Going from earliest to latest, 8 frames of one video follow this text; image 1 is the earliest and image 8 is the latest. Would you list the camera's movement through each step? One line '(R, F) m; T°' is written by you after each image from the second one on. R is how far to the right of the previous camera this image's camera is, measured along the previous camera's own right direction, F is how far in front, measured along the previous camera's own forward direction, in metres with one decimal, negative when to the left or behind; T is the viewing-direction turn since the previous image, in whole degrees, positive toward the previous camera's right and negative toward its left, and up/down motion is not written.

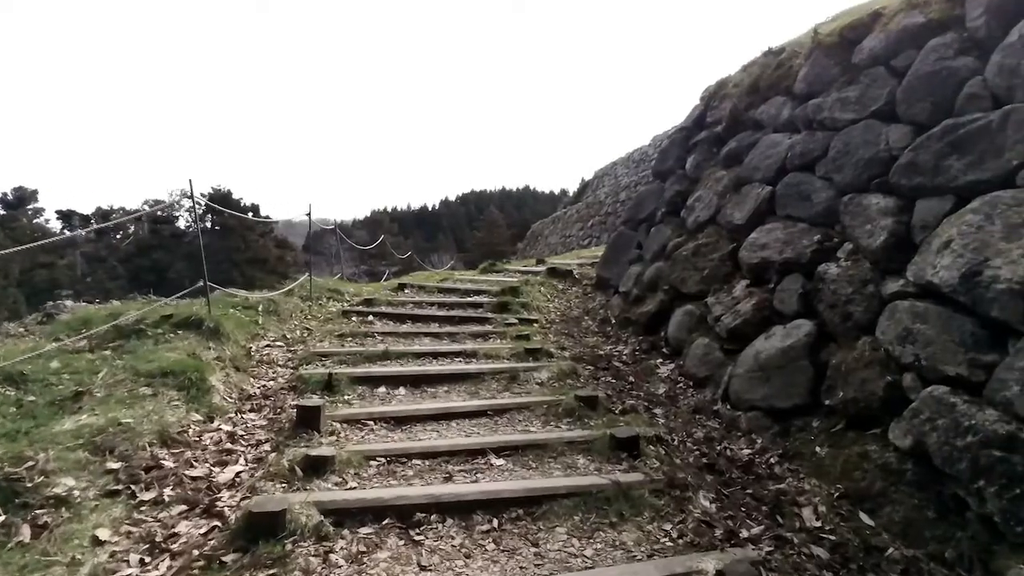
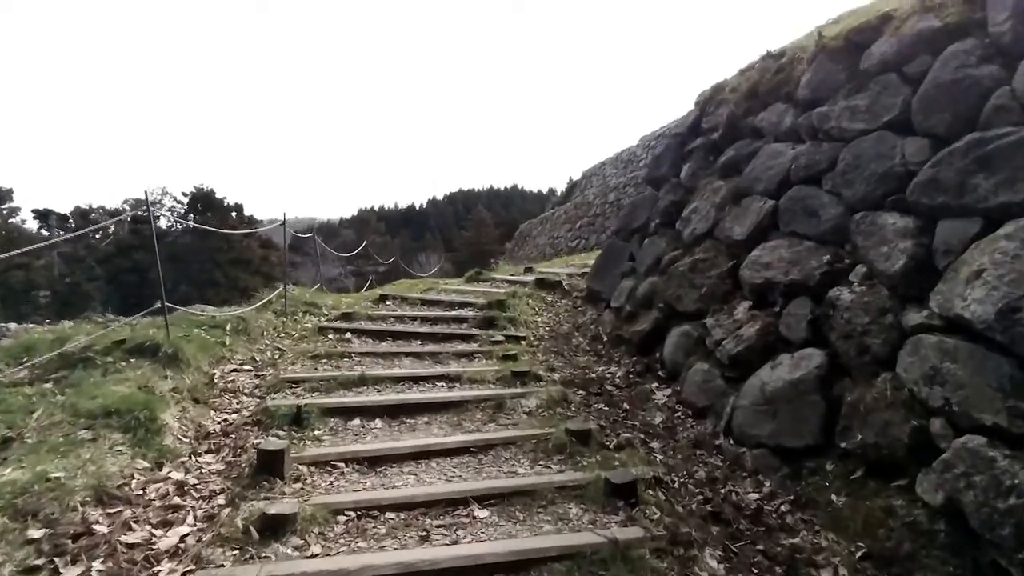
(0.0, +0.3) m; +1°
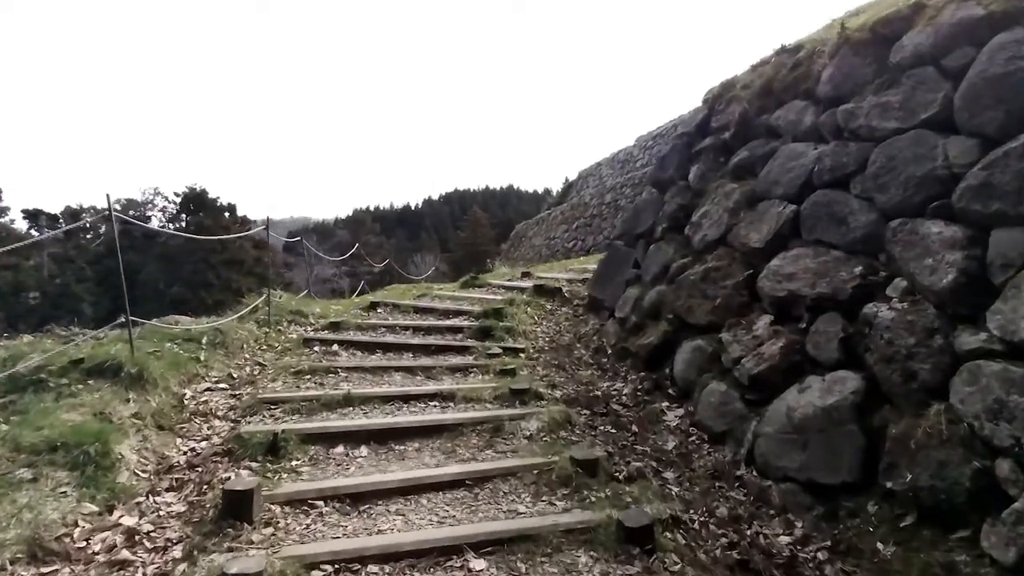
(0.0, +0.3) m; 0°
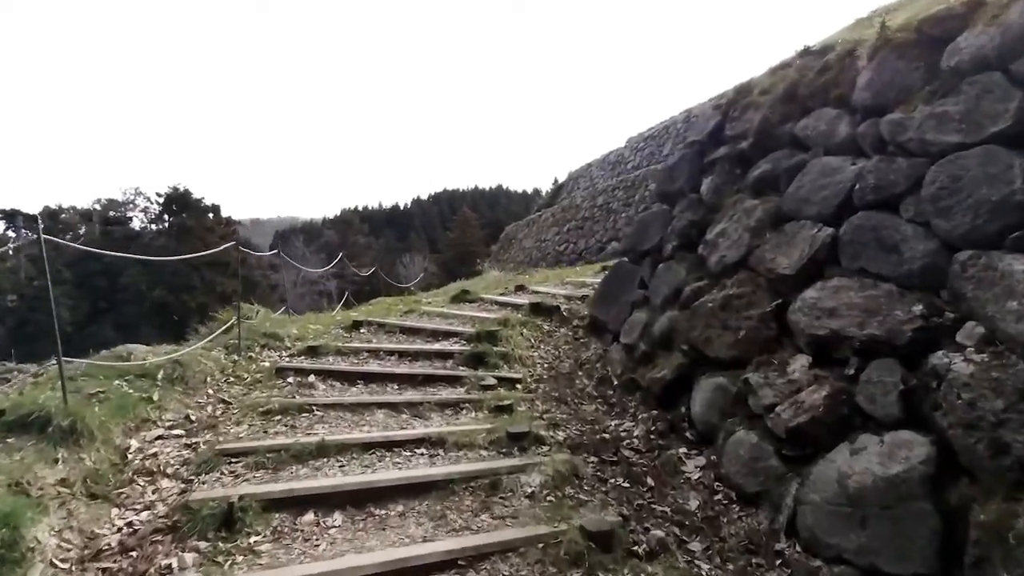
(-0.1, +0.5) m; +1°
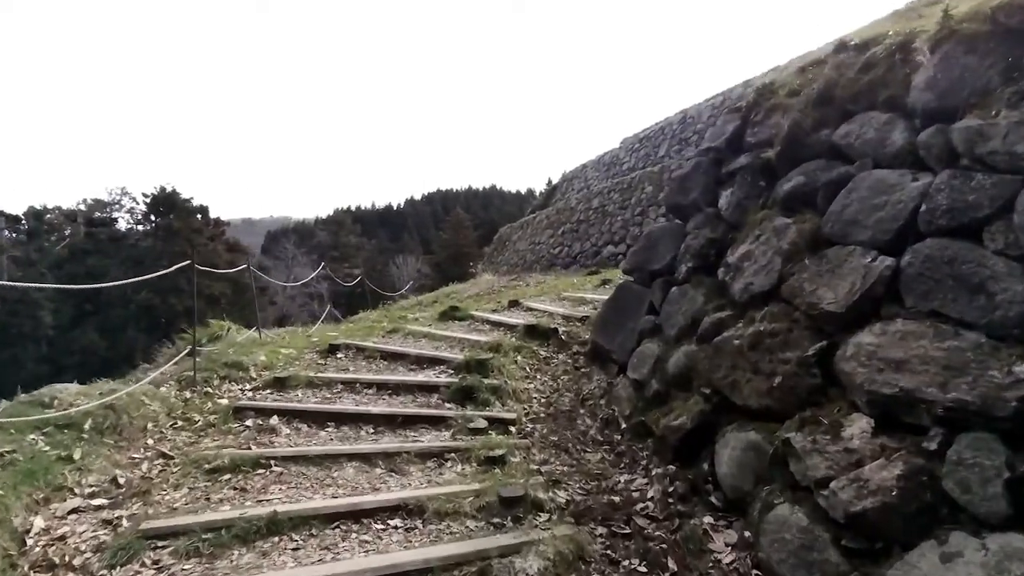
(0.0, +0.6) m; +1°
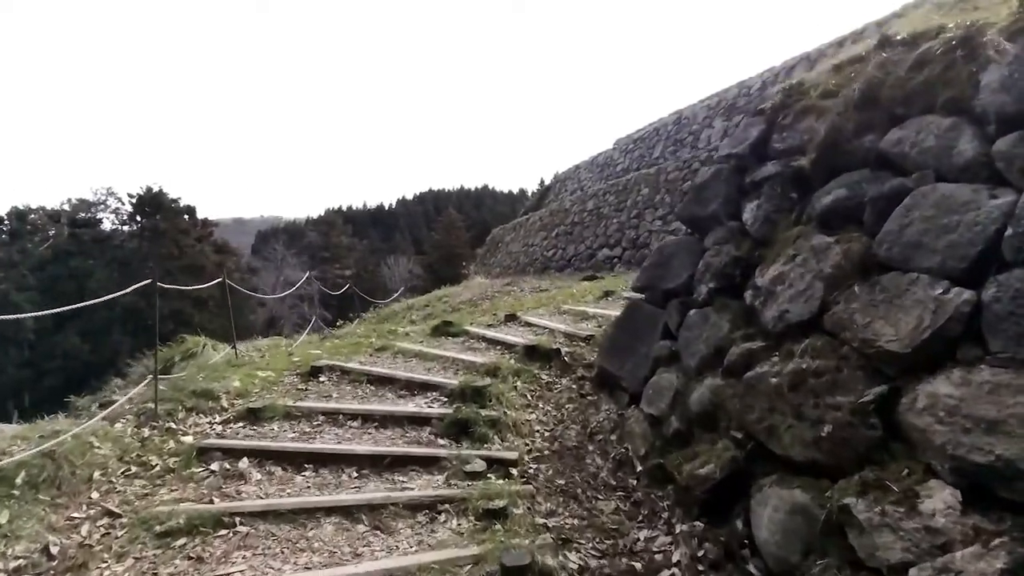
(-0.1, +0.4) m; +1°
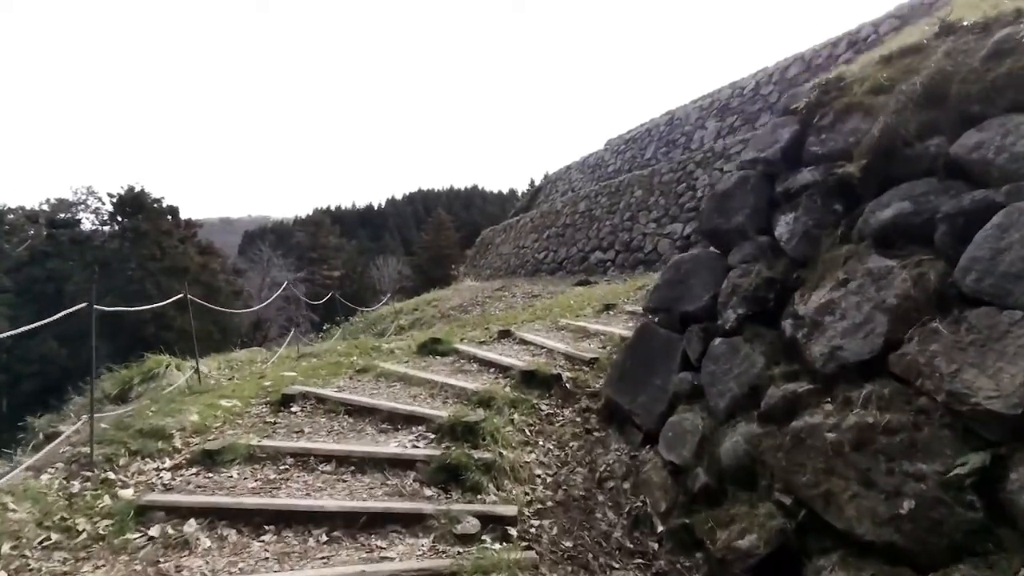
(0.0, +0.5) m; +1°
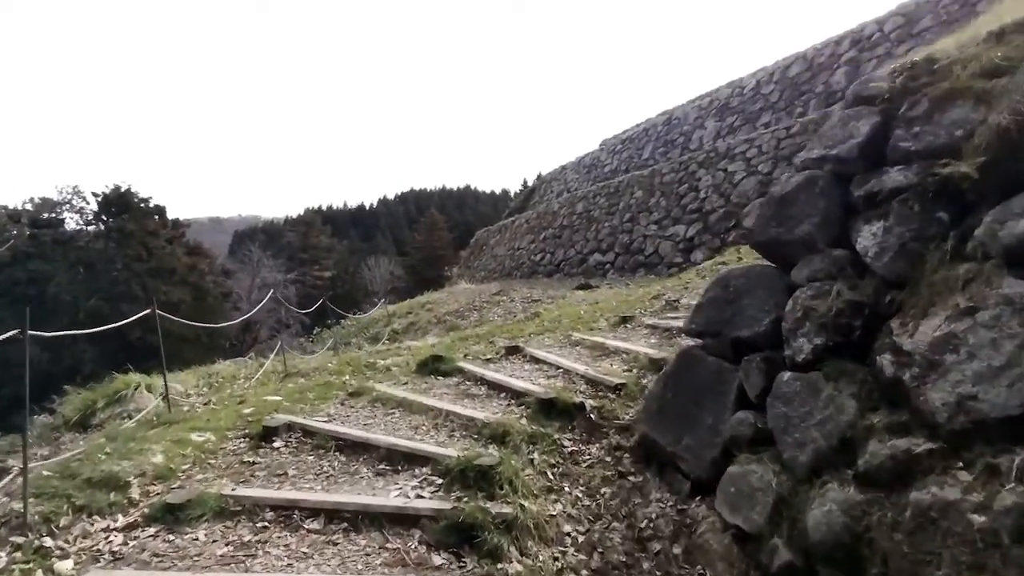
(-0.2, +0.6) m; +1°
